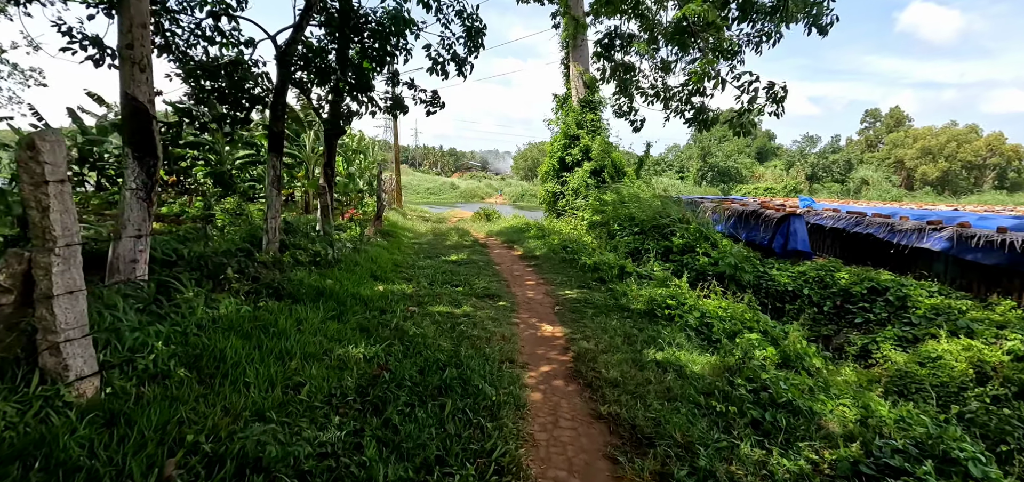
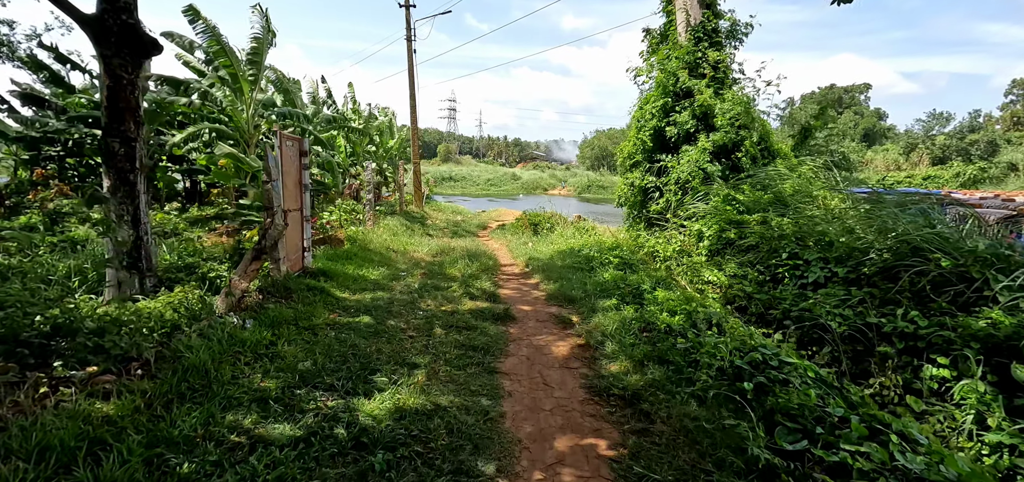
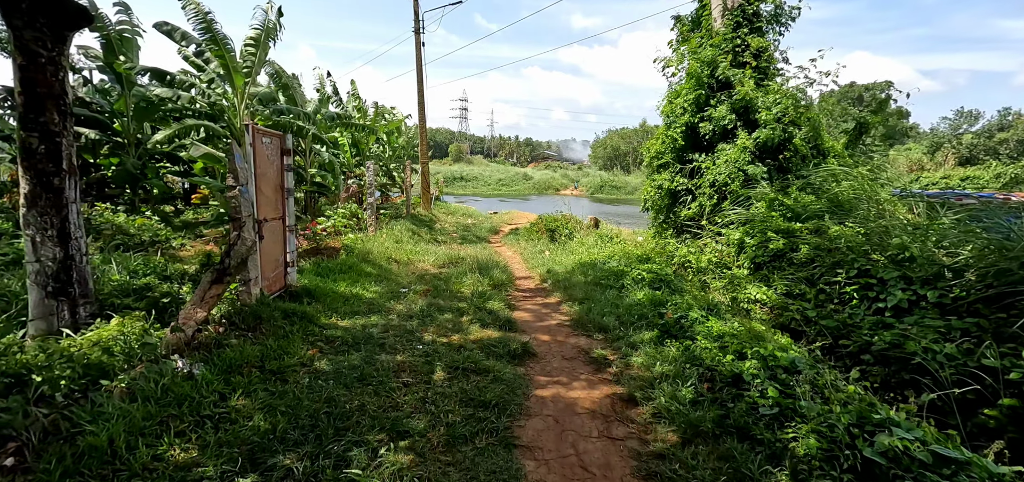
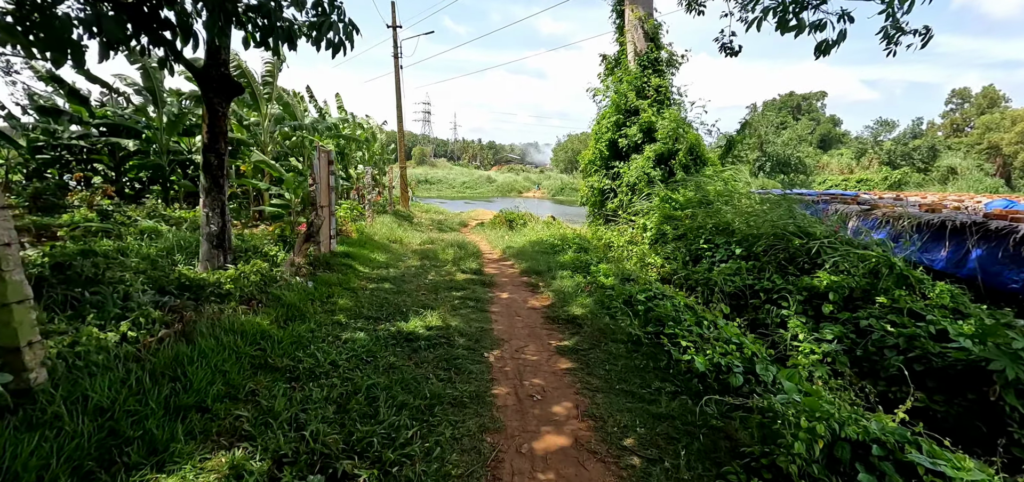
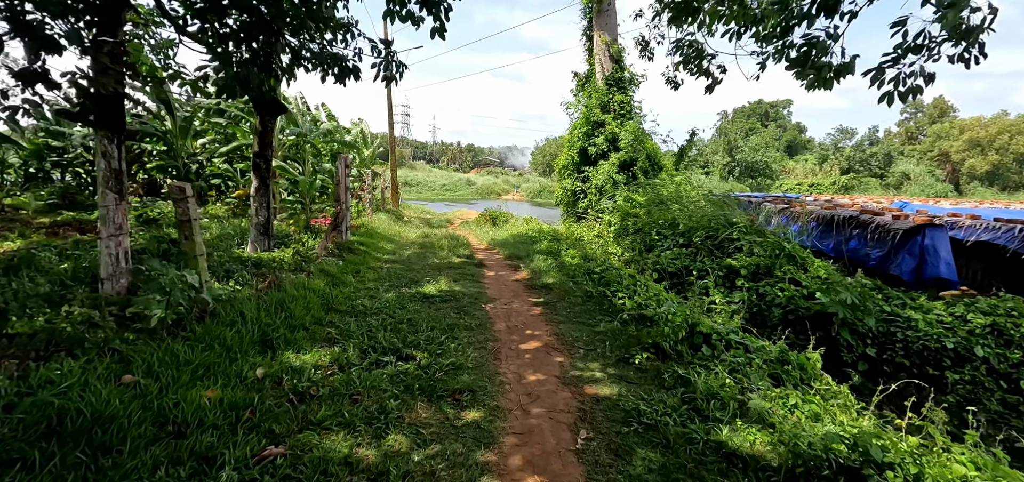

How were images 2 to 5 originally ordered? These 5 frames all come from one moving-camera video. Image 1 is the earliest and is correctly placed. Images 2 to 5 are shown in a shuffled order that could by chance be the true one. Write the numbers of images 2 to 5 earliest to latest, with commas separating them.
5, 4, 2, 3
